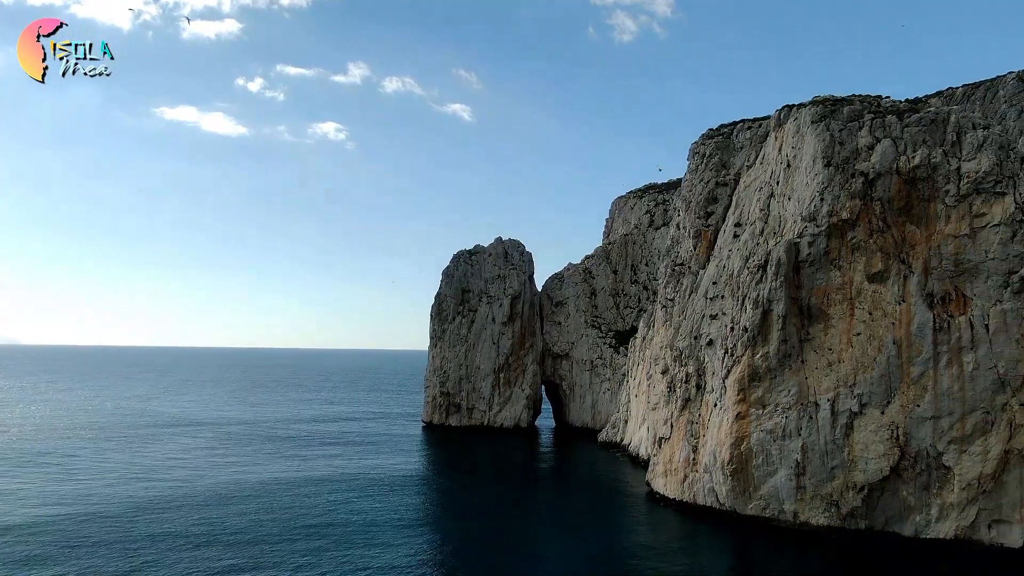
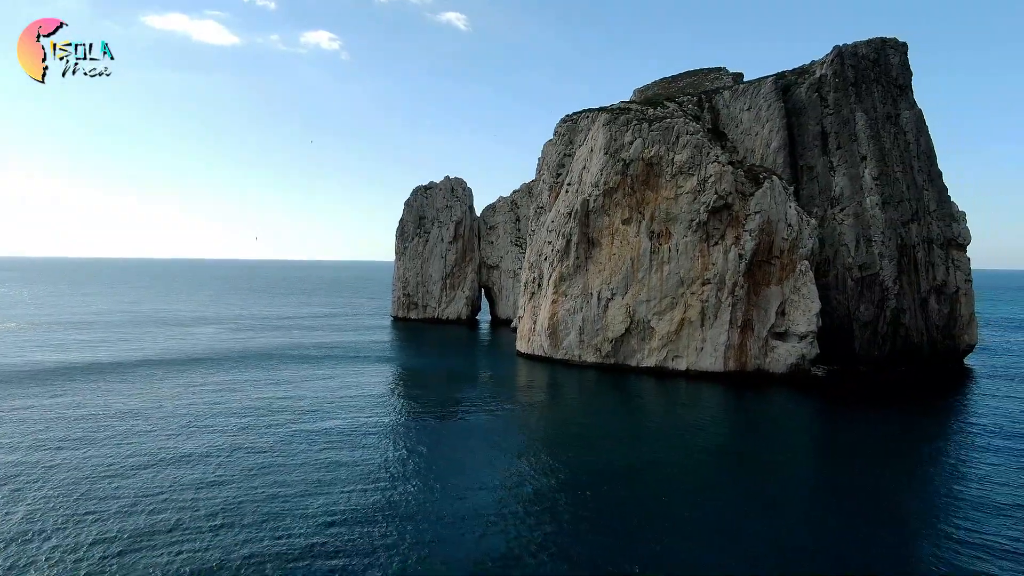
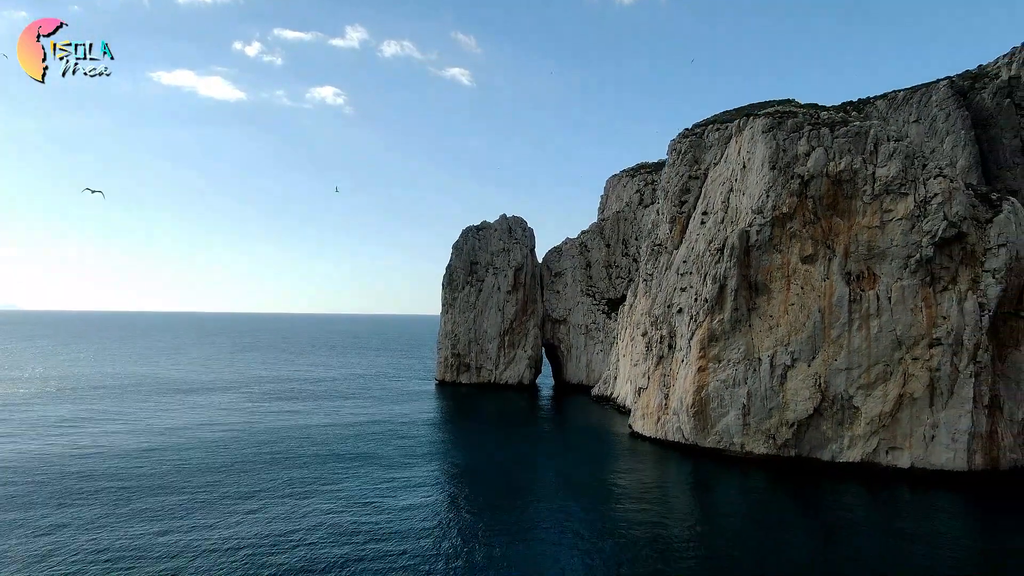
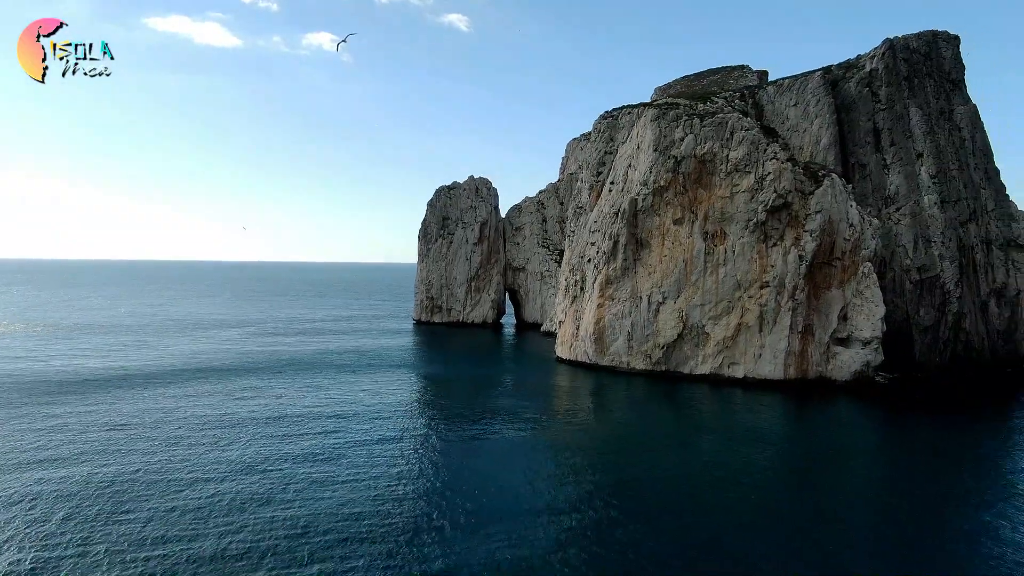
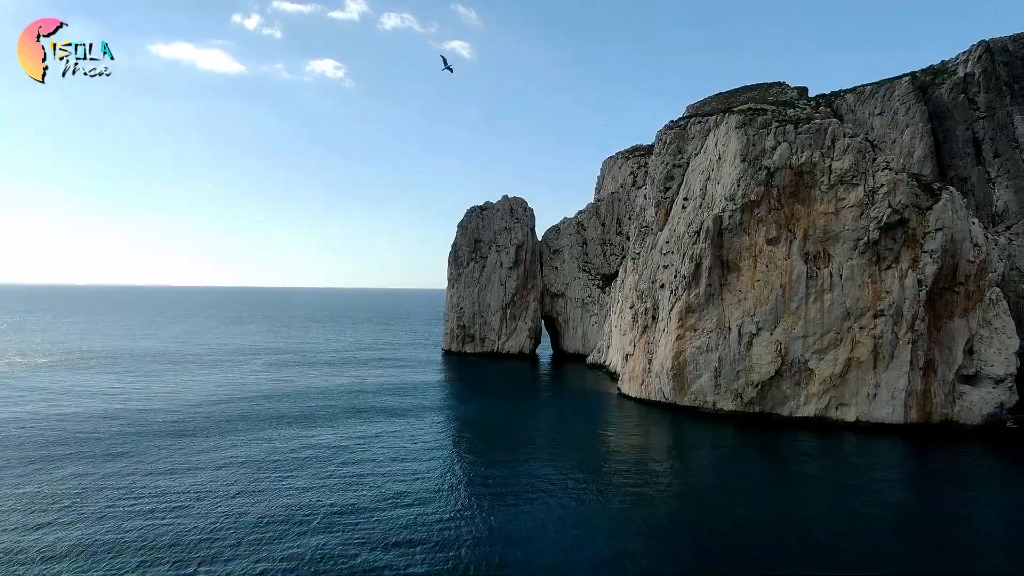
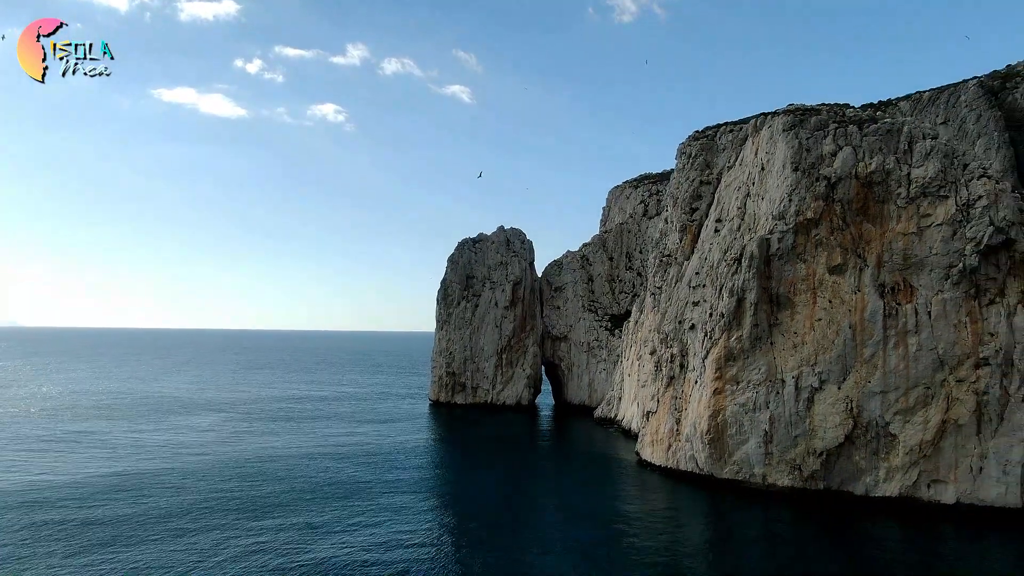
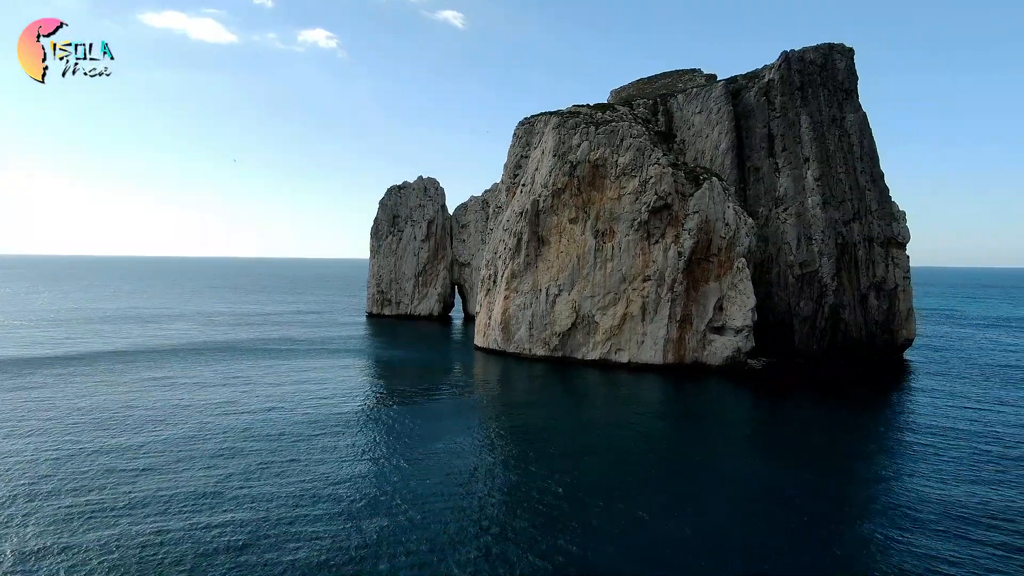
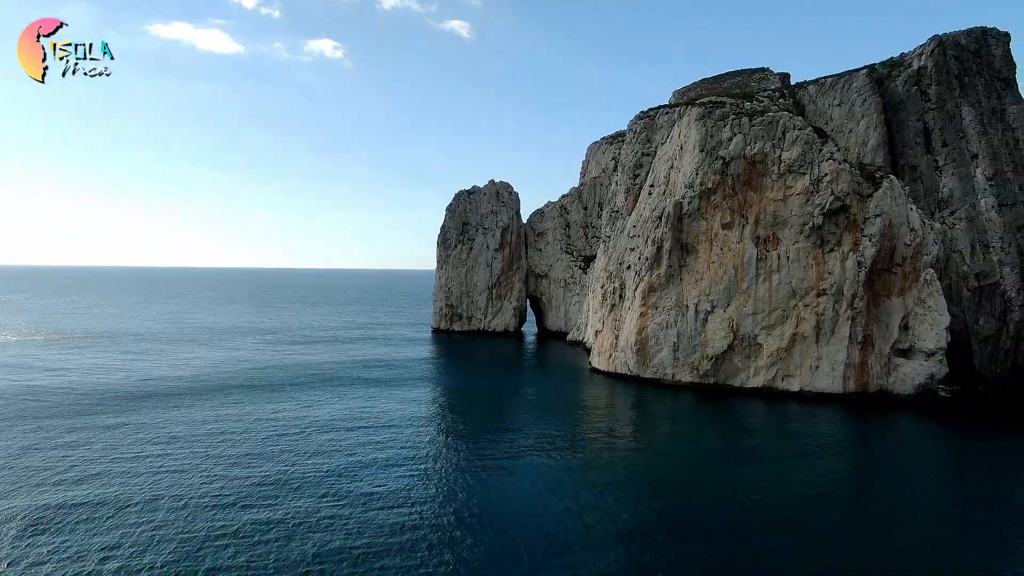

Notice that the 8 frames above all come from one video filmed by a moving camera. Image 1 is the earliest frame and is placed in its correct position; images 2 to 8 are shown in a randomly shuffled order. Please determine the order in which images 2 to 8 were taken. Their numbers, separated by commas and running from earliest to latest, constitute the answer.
6, 3, 5, 8, 4, 2, 7
